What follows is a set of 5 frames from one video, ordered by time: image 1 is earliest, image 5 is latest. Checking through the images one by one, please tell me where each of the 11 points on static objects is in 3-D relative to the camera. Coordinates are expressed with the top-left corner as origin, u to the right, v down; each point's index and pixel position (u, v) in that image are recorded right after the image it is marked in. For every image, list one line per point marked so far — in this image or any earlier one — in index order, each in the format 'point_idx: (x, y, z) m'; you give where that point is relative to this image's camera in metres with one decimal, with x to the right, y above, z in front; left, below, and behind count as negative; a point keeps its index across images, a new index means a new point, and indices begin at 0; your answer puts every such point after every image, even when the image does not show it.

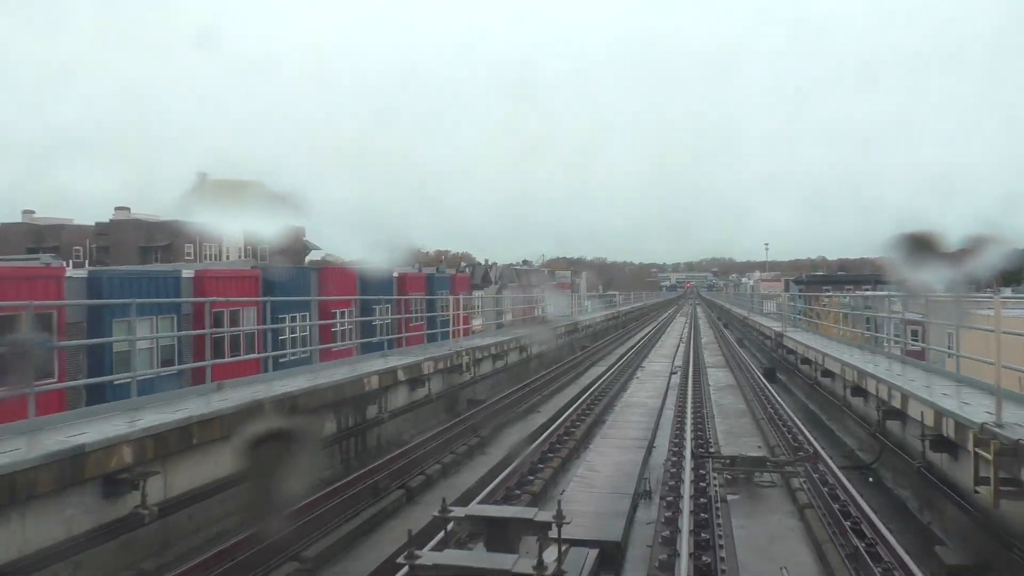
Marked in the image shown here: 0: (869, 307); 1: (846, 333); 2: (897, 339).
0: (+6.5, -0.3, +13.2) m
1: (+6.7, -0.9, +14.3) m
2: (+5.9, -0.8, +11.1) m
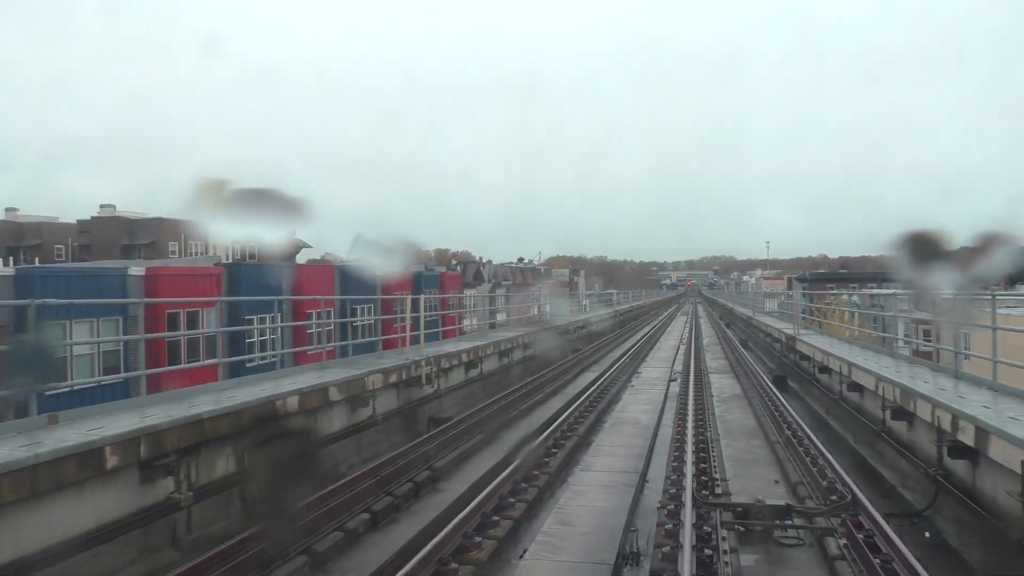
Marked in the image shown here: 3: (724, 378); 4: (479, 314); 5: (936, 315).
0: (+6.3, -0.3, +12.4) m
1: (+6.5, -0.9, +13.6) m
2: (+5.7, -0.7, +10.4) m
3: (+5.2, -2.4, +17.5) m
4: (-0.8, -0.6, +16.4) m
5: (+5.6, -0.4, +9.6) m
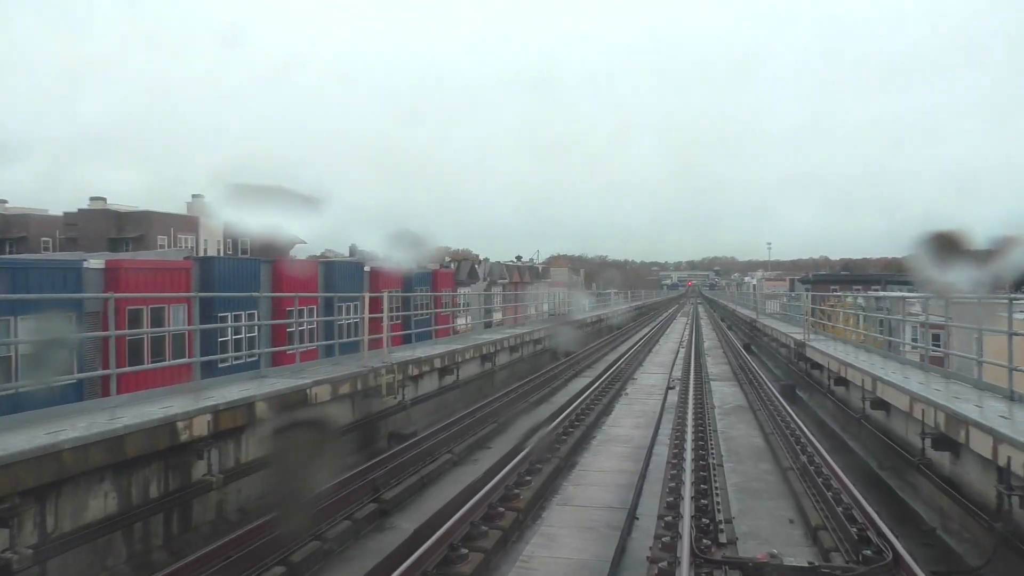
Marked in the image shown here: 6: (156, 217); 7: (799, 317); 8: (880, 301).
0: (+6.2, -0.3, +11.9) m
1: (+6.4, -0.9, +13.1) m
2: (+5.6, -0.8, +9.9) m
3: (+5.1, -2.4, +17.0) m
4: (-0.9, -0.5, +15.9) m
5: (+5.5, -0.4, +9.1) m
6: (-9.9, +2.0, +20.0) m
7: (+7.6, -0.7, +18.8) m
8: (+6.2, -0.2, +12.0) m
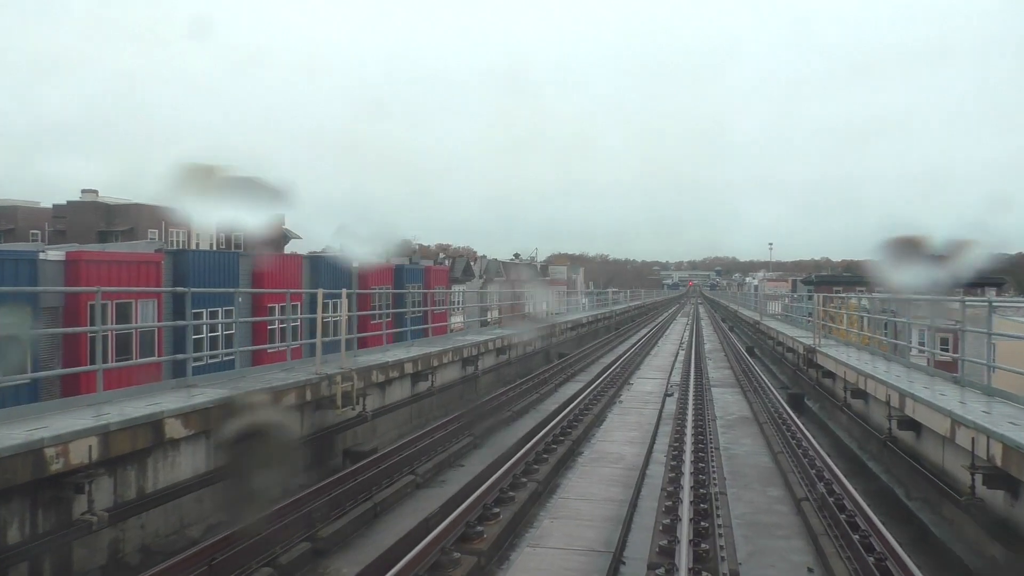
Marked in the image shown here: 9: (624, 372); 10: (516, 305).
0: (+6.1, -0.4, +11.5) m
1: (+6.3, -1.0, +12.6) m
2: (+5.5, -0.8, +9.4) m
3: (+5.0, -2.4, +16.5) m
4: (-1.0, -0.5, +15.5) m
5: (+5.4, -0.4, +8.6) m
6: (-10.0, +2.1, +19.5) m
7: (+7.5, -0.8, +18.4) m
8: (+6.1, -0.2, +11.6) m
9: (+3.2, -2.2, +19.9) m
10: (+0.1, -0.4, +18.7) m
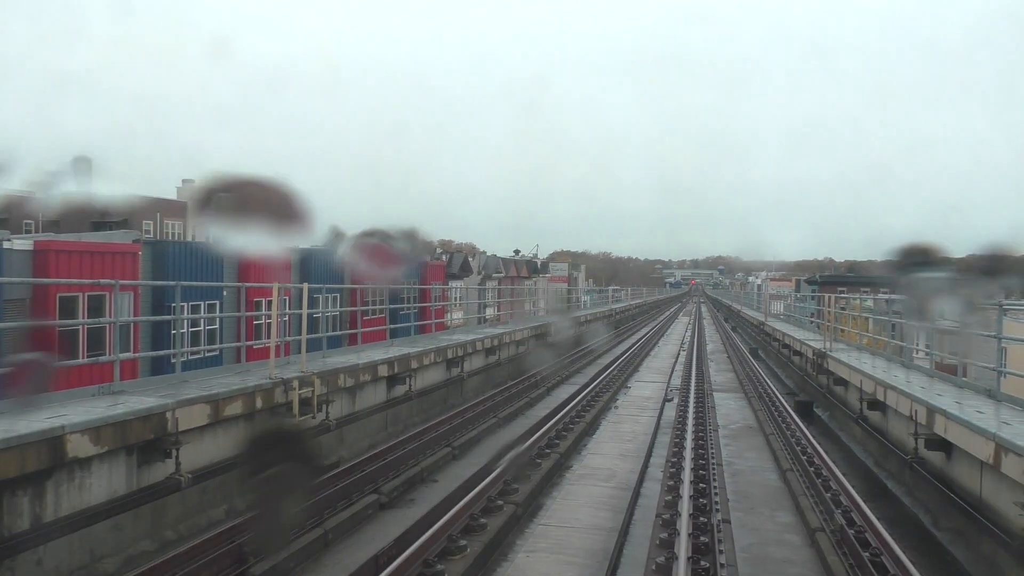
0: (+6.0, -0.4, +11.2) m
1: (+6.2, -1.0, +12.3) m
2: (+5.4, -0.8, +9.1) m
3: (+4.9, -2.4, +16.2) m
4: (-1.0, -0.4, +15.2) m
5: (+5.3, -0.4, +8.3) m
6: (-10.0, +2.3, +19.2) m
7: (+7.5, -0.8, +18.0) m
8: (+6.0, -0.3, +11.2) m
9: (+3.1, -2.2, +19.5) m
10: (+0.1, -0.3, +18.3) m
